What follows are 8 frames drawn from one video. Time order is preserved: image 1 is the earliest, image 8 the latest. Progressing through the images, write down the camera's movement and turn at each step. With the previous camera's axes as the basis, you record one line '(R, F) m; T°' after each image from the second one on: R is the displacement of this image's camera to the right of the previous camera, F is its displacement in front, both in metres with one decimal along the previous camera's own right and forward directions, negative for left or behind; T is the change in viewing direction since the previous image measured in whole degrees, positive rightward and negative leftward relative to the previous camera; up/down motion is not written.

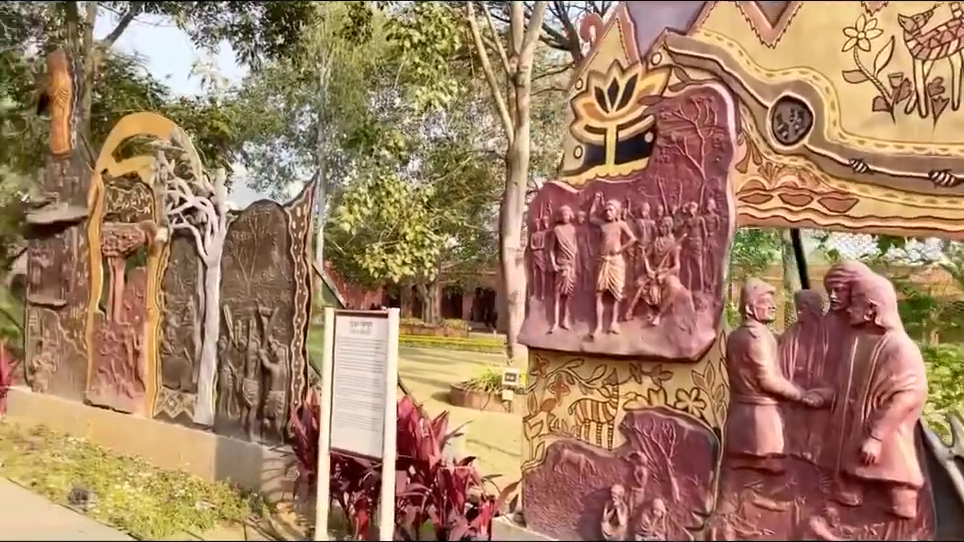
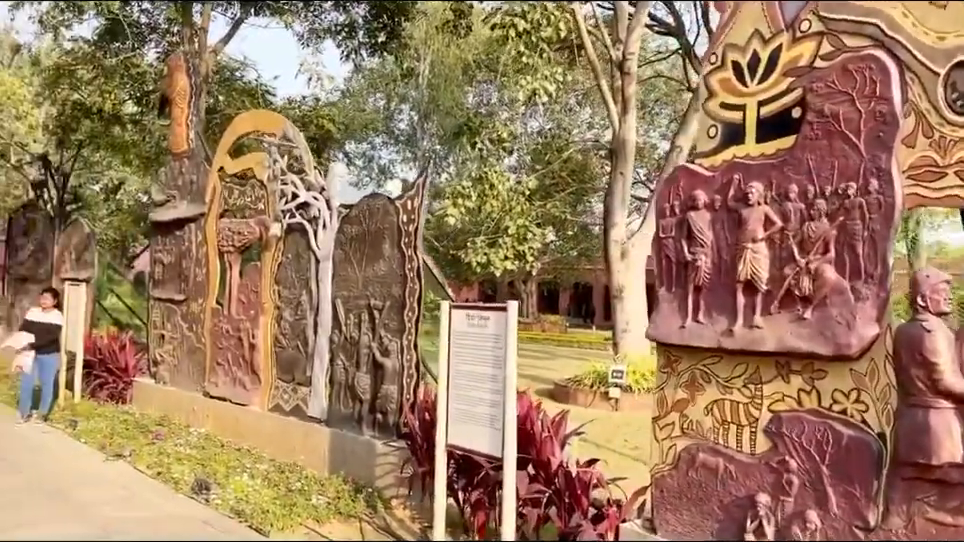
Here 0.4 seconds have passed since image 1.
(-0.2, +0.2) m; -7°
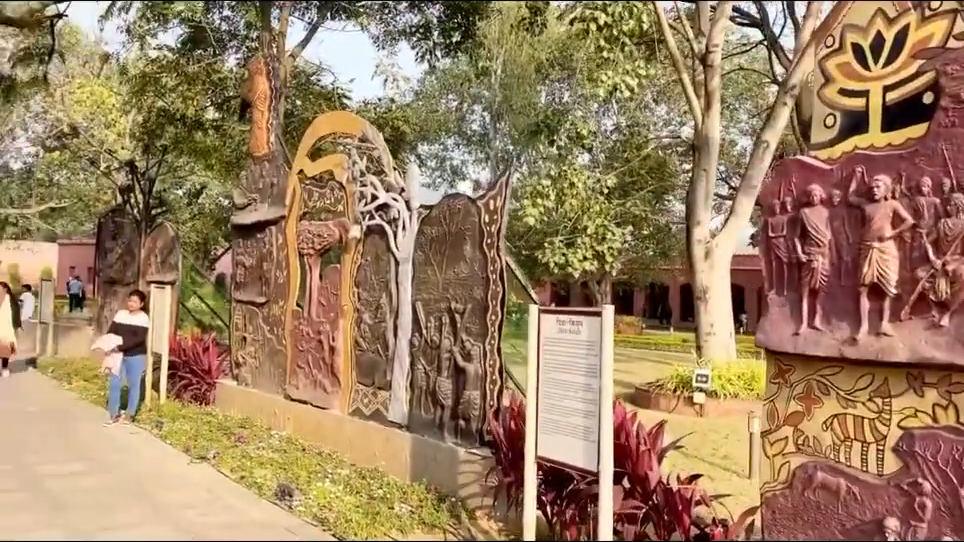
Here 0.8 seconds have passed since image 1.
(-0.1, +0.2) m; -5°
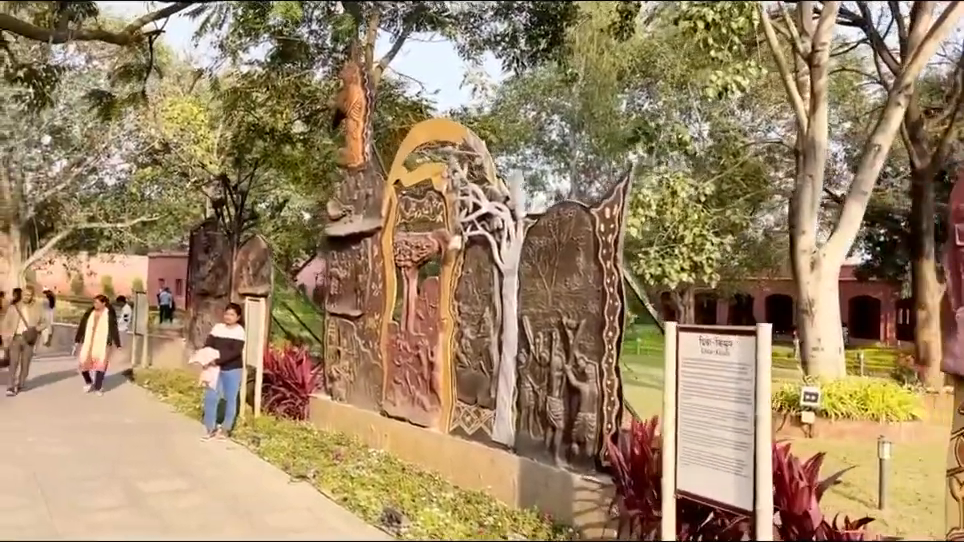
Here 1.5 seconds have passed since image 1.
(-0.3, +0.4) m; -5°
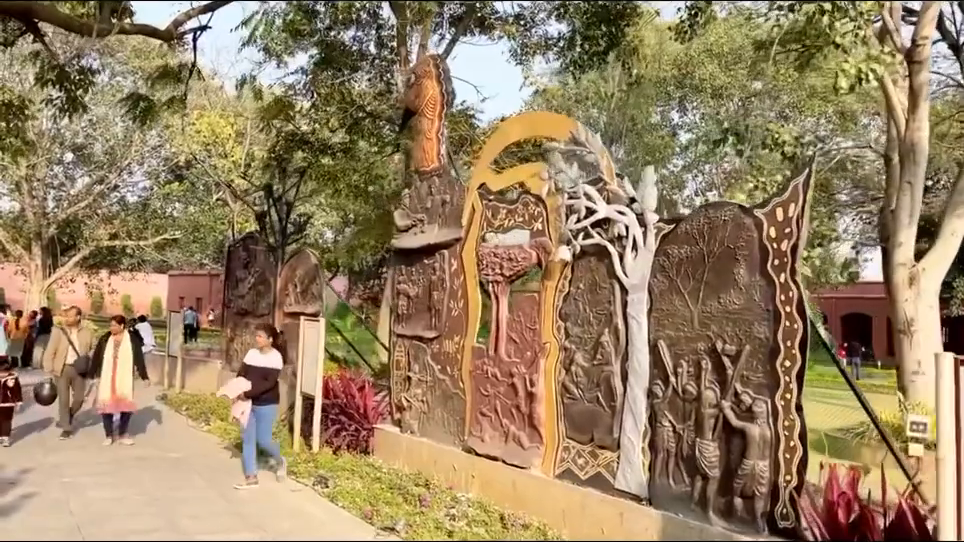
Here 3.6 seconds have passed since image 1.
(-0.8, +1.1) m; -1°
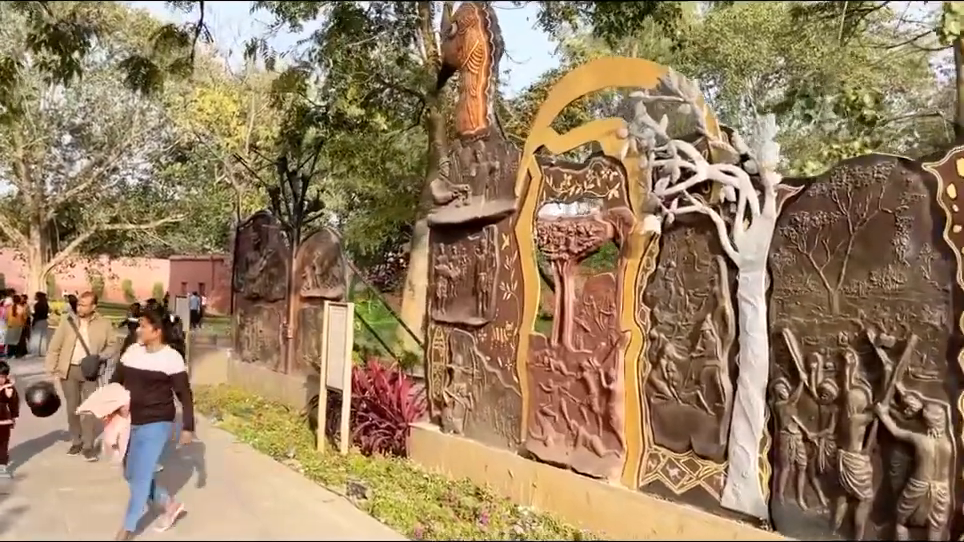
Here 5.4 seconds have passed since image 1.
(-0.5, +1.1) m; 0°
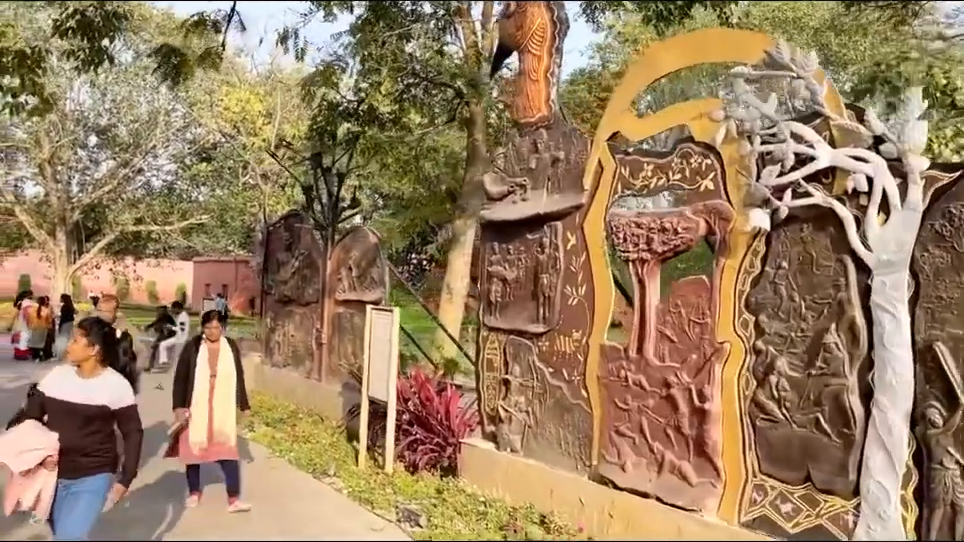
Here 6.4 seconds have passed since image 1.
(-0.4, +0.7) m; -1°
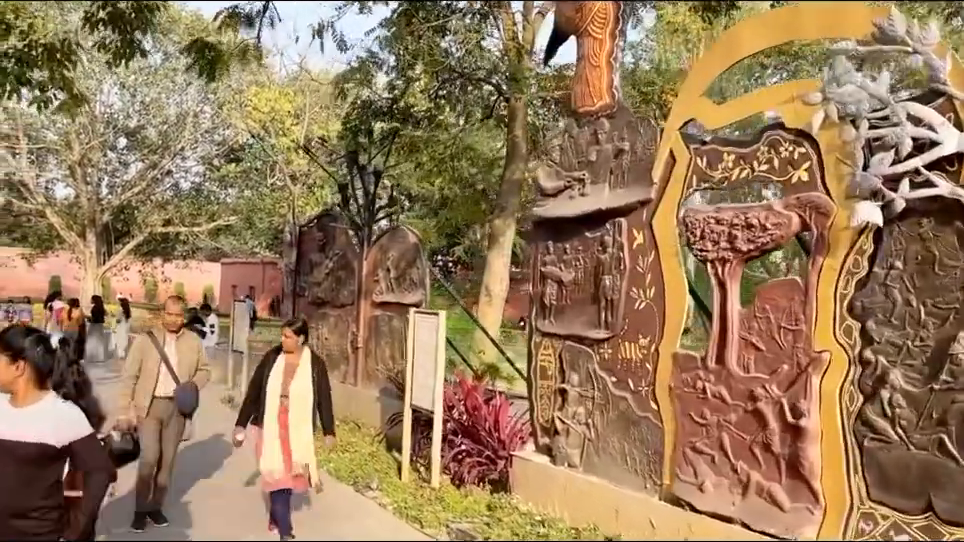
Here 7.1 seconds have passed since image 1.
(-0.3, +0.5) m; -2°
